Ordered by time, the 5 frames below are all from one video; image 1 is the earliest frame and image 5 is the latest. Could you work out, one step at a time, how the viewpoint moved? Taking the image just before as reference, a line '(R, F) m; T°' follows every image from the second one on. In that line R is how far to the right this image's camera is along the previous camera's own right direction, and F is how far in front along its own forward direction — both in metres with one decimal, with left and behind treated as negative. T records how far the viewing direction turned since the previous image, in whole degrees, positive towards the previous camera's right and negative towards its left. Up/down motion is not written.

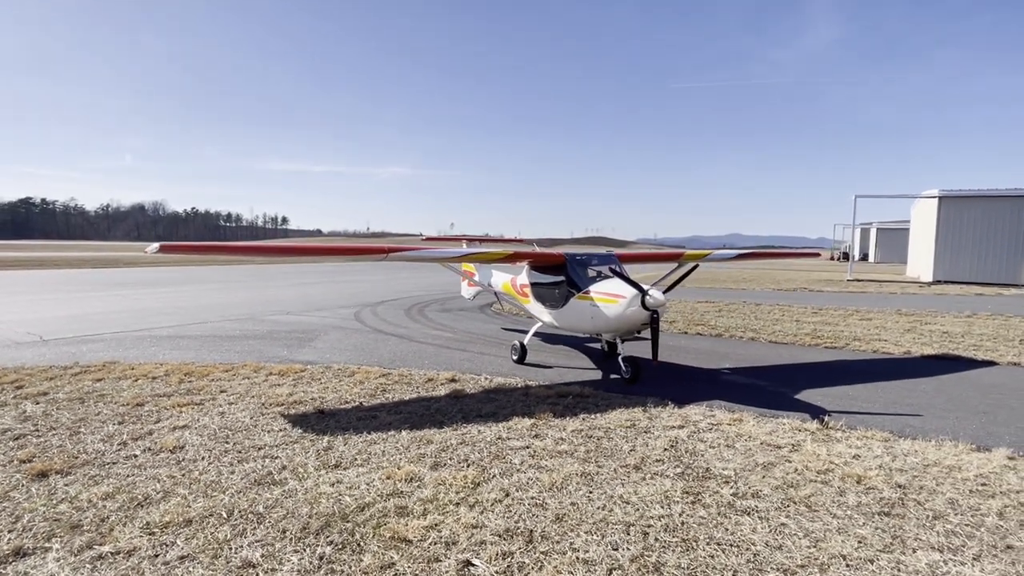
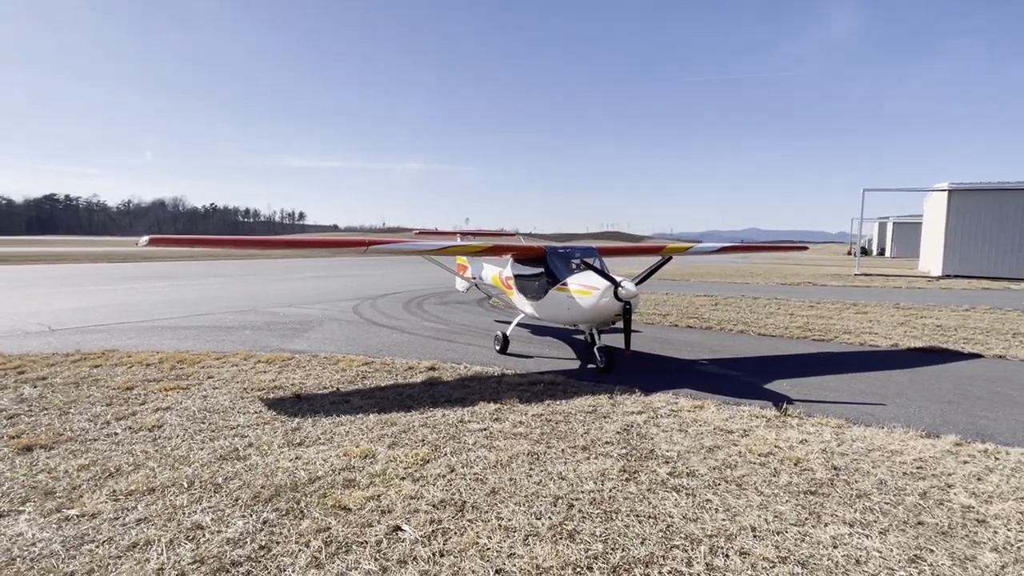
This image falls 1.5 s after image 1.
(+0.5, -0.2) m; -2°
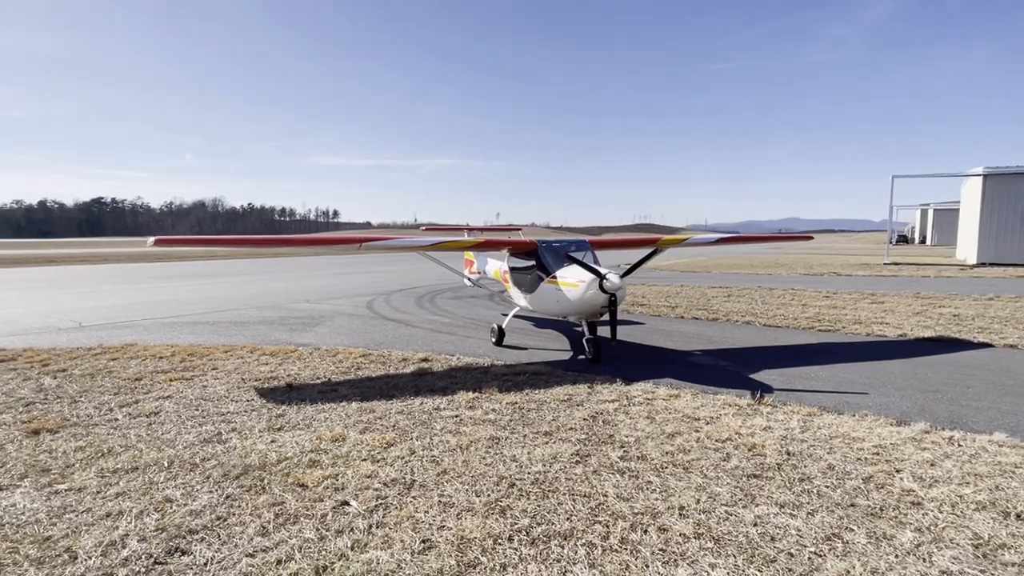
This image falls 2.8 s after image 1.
(+0.5, -0.2) m; -3°
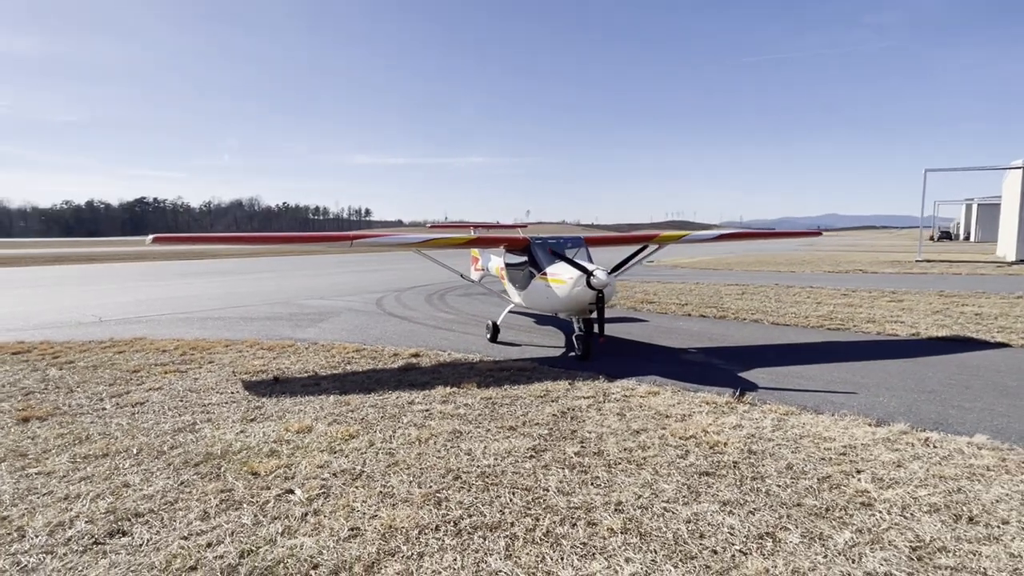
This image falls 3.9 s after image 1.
(+0.5, 0.0) m; -3°
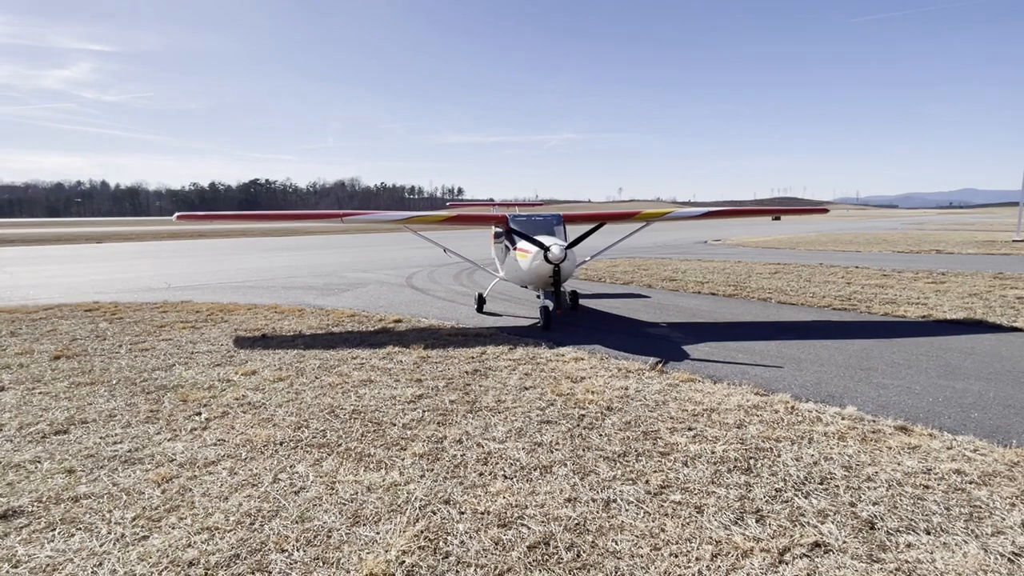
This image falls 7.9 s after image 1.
(+1.7, -0.5) m; -9°
